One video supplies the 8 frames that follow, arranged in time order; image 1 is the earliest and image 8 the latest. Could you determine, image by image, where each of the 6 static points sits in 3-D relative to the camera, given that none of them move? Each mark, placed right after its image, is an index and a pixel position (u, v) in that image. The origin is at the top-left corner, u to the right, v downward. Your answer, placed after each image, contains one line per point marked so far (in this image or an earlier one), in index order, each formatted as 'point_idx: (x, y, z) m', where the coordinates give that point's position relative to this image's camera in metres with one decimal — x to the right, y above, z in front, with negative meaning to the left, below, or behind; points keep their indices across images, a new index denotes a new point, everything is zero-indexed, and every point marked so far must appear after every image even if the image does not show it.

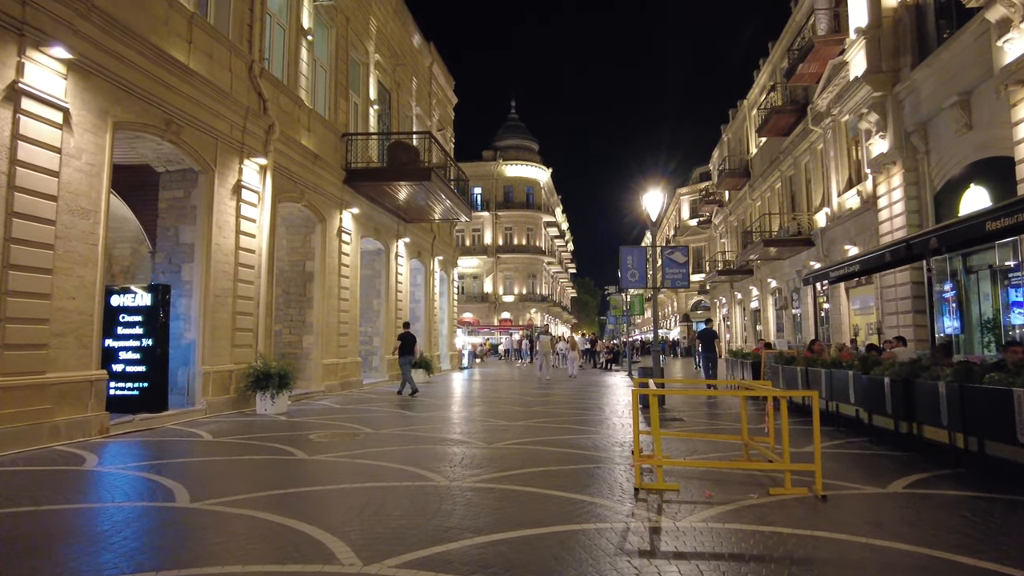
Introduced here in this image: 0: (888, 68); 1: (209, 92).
0: (+10.6, +6.2, +18.5) m
1: (-5.4, +3.5, +11.7) m
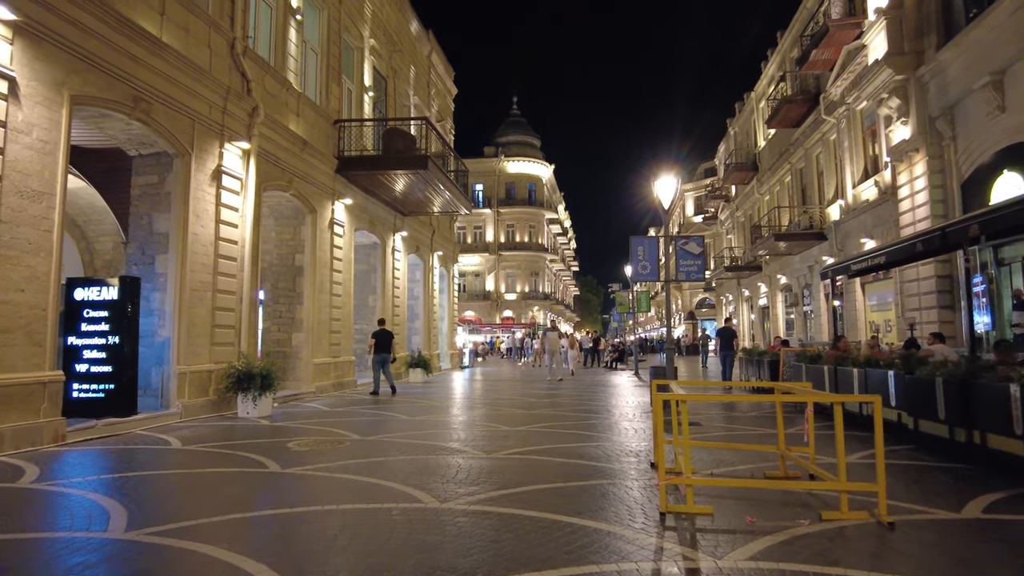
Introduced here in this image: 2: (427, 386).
0: (+10.6, +6.3, +17.5) m
1: (-5.4, +3.6, +10.8) m
2: (-2.5, -2.9, +19.3) m
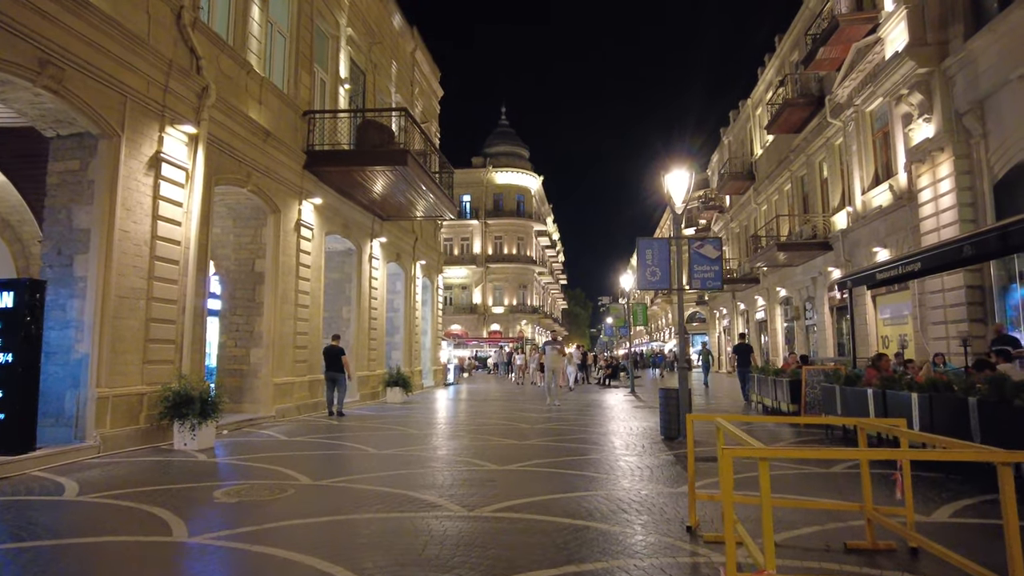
0: (+10.3, +6.1, +16.2) m
1: (-5.5, +3.5, +9.1) m
2: (-2.8, -3.2, +17.4) m
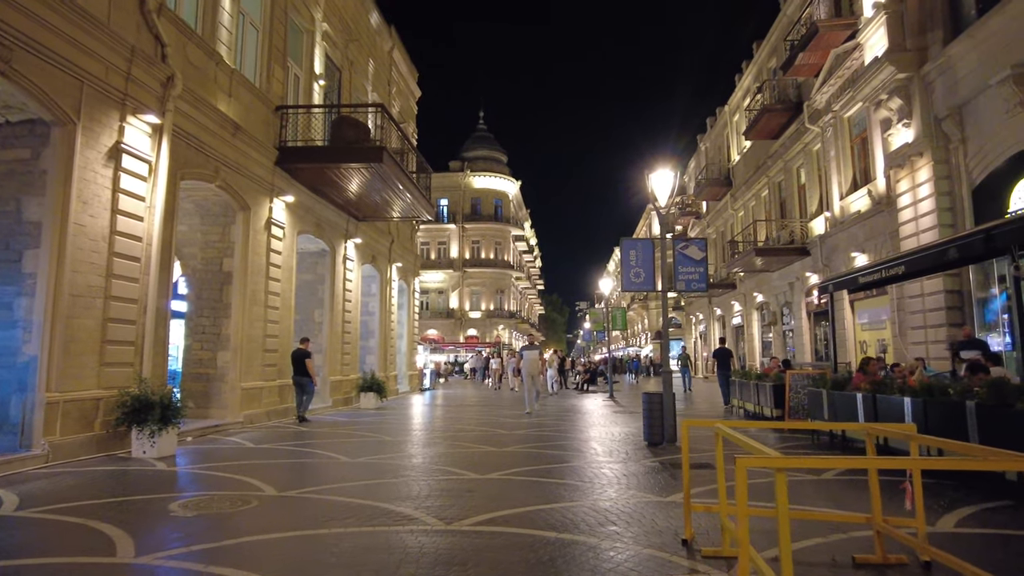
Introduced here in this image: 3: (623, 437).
0: (+9.9, +5.9, +16.2) m
1: (-5.8, +3.6, +8.5) m
2: (-3.4, -3.2, +16.9) m
3: (+2.0, -2.7, +12.0) m
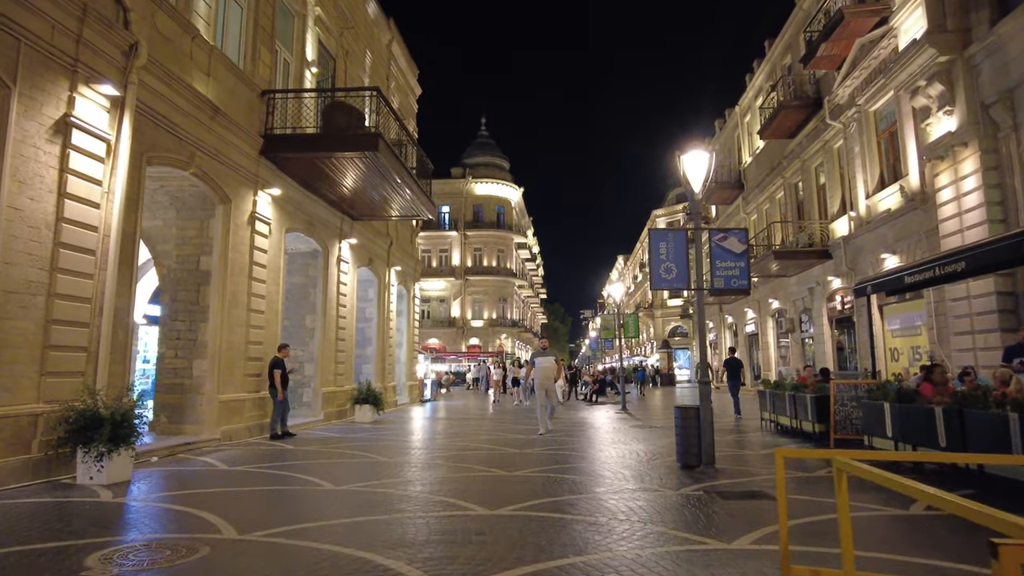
0: (+10.0, +5.9, +14.9) m
1: (-5.6, +3.6, +7.2) m
2: (-3.2, -3.3, +15.5) m
3: (+2.2, -2.7, +10.6) m
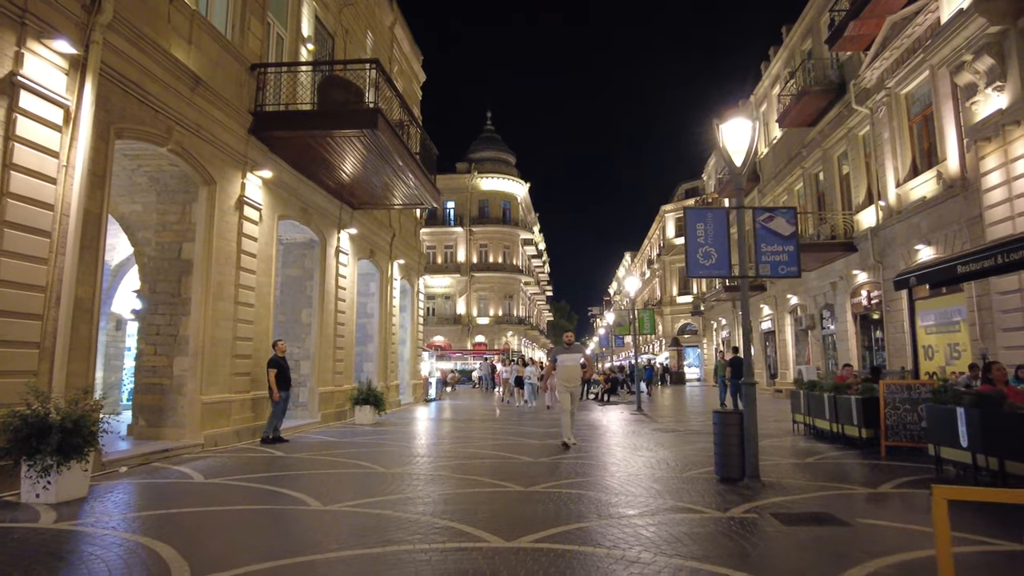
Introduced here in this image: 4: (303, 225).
0: (+10.3, +6.1, +13.7) m
1: (-5.4, +3.8, +6.1) m
2: (-2.9, -3.1, +14.4) m
3: (+2.4, -2.6, +9.5) m
4: (-4.7, +1.4, +14.7) m
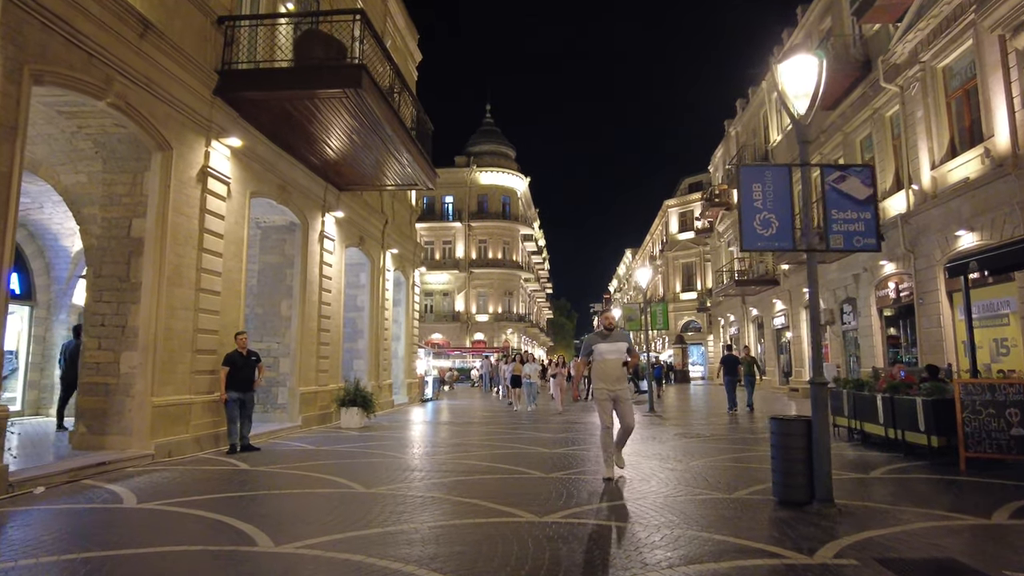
0: (+10.4, +6.3, +12.1) m
1: (-5.3, +4.0, +4.5) m
2: (-2.9, -2.9, +12.8) m
3: (+2.5, -2.3, +7.9) m
4: (-4.6, +1.6, +13.1) m
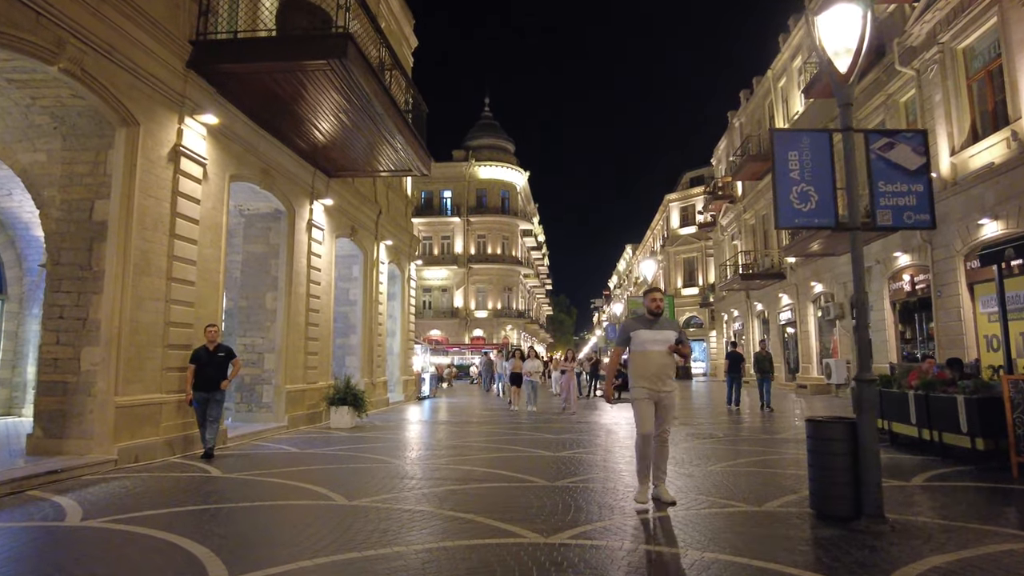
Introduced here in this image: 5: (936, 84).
0: (+10.3, +6.5, +11.2) m
1: (-5.3, +4.1, +3.6) m
2: (-2.8, -2.7, +12.0) m
3: (+2.5, -2.2, +7.0) m
4: (-4.6, +1.8, +12.3) m
5: (+11.8, +5.6, +18.2) m
